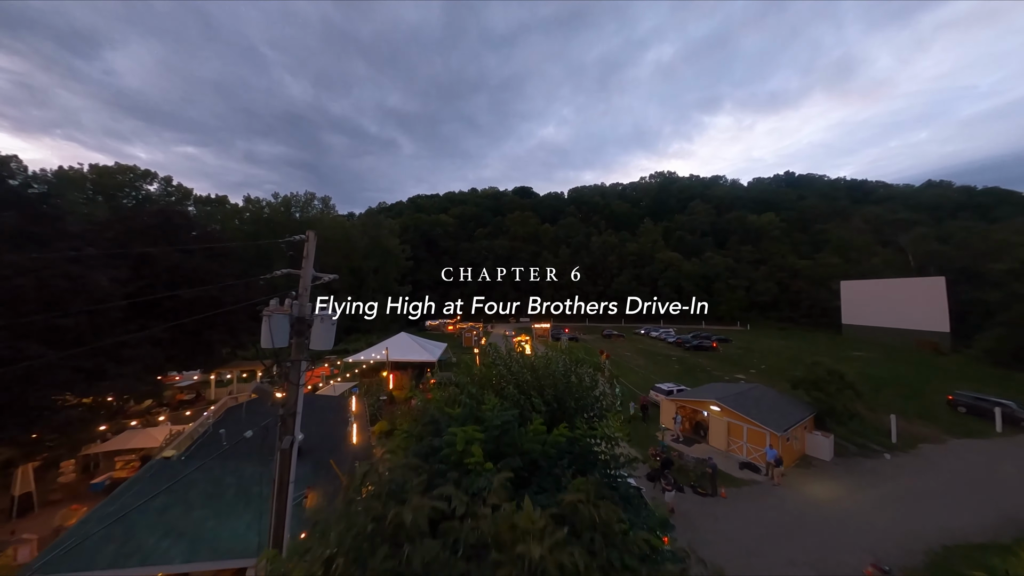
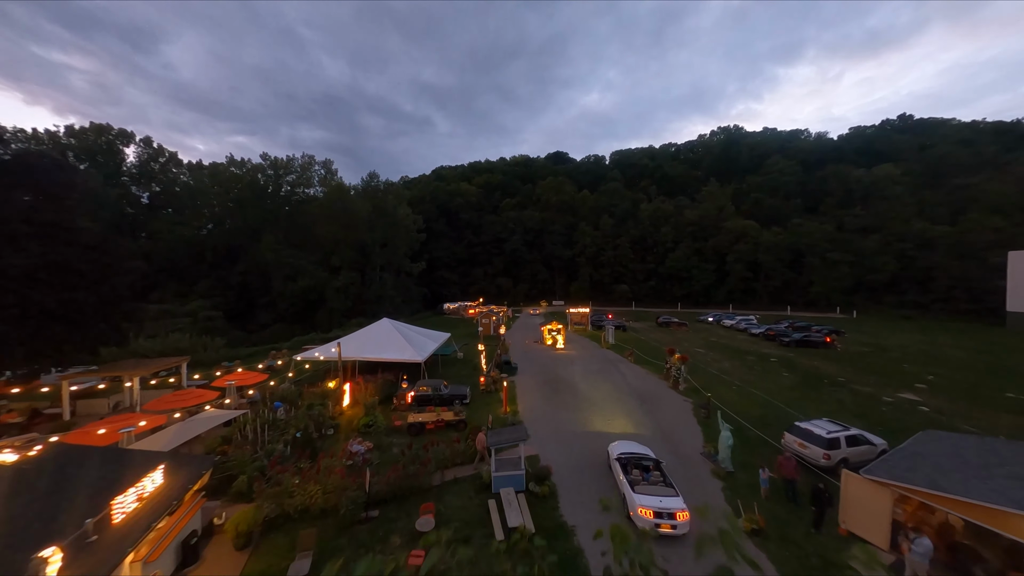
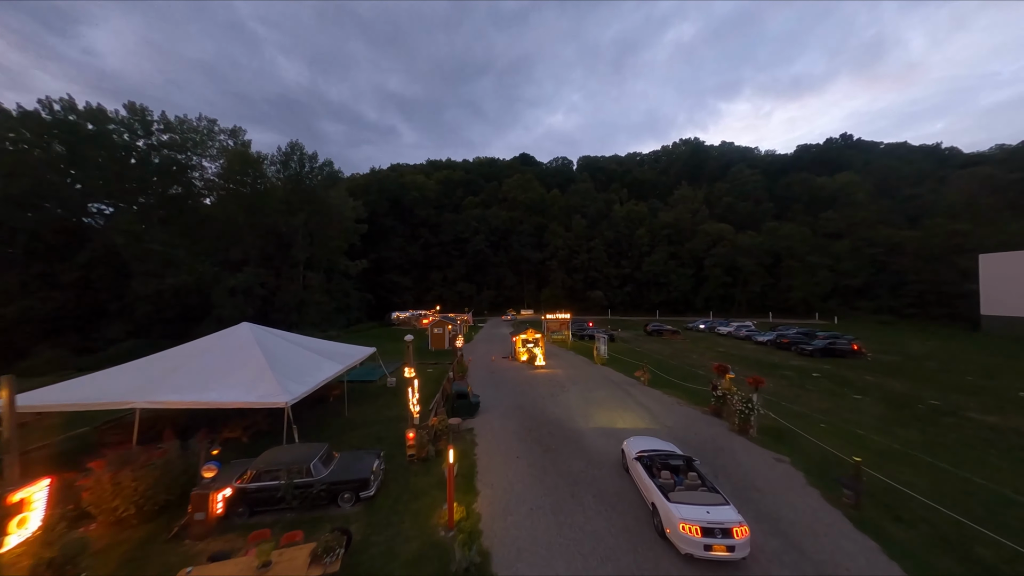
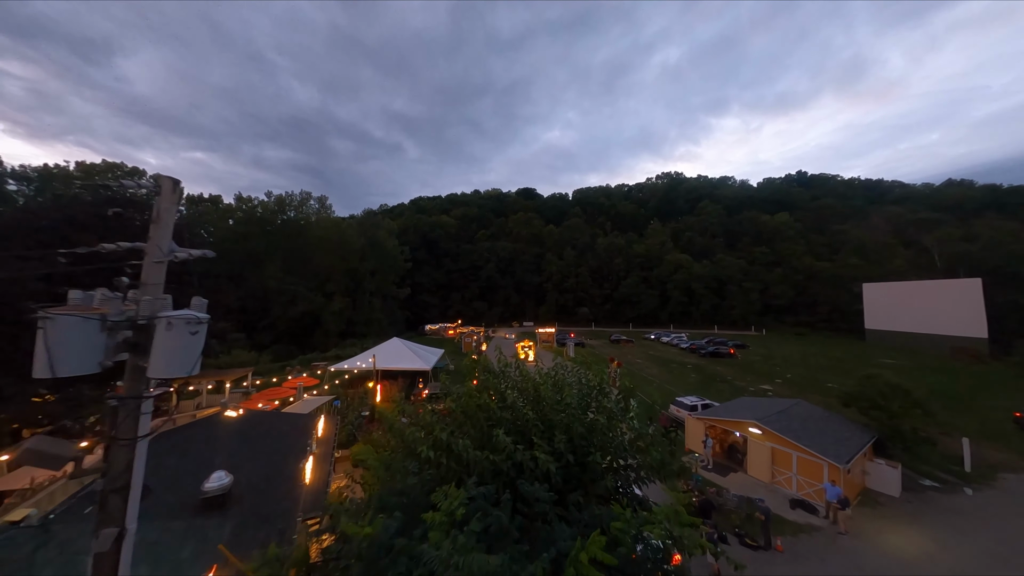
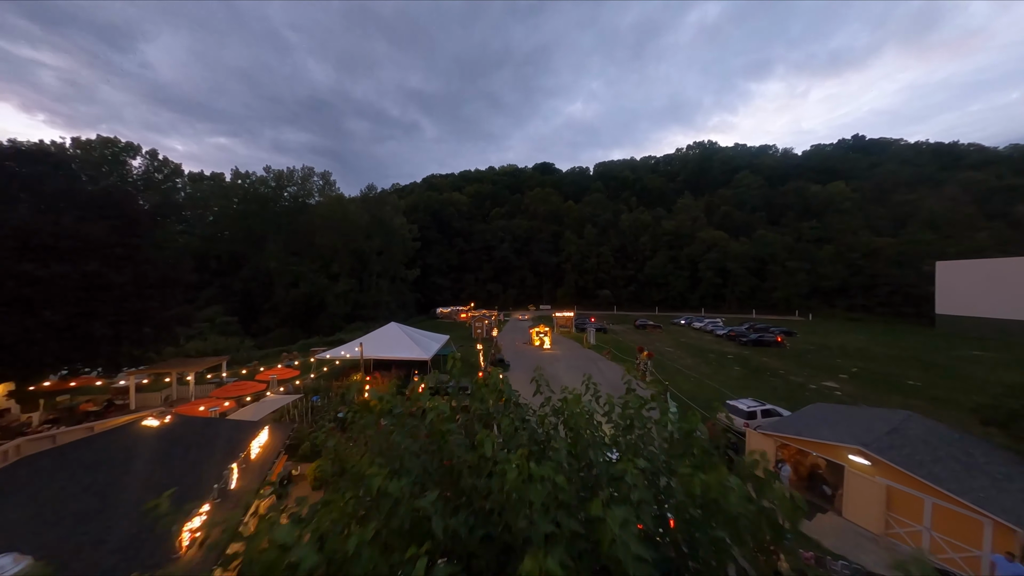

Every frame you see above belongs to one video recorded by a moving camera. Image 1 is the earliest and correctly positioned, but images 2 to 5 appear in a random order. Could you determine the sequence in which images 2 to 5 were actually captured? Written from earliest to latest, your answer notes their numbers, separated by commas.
4, 5, 2, 3
